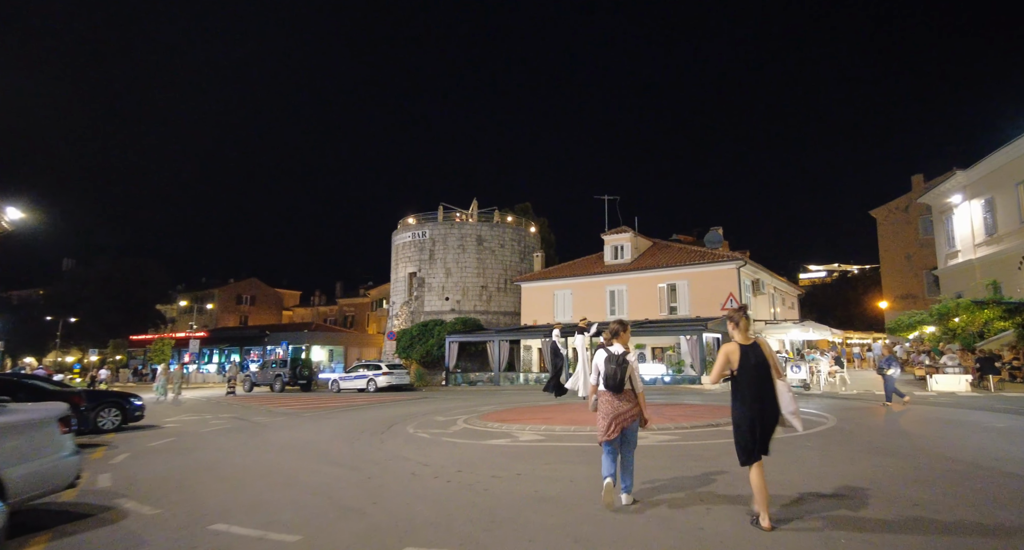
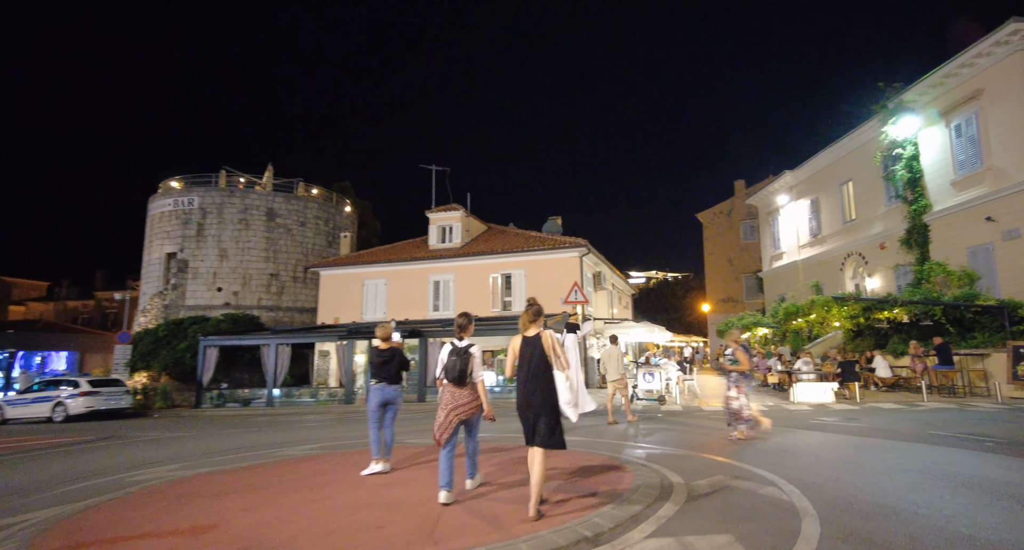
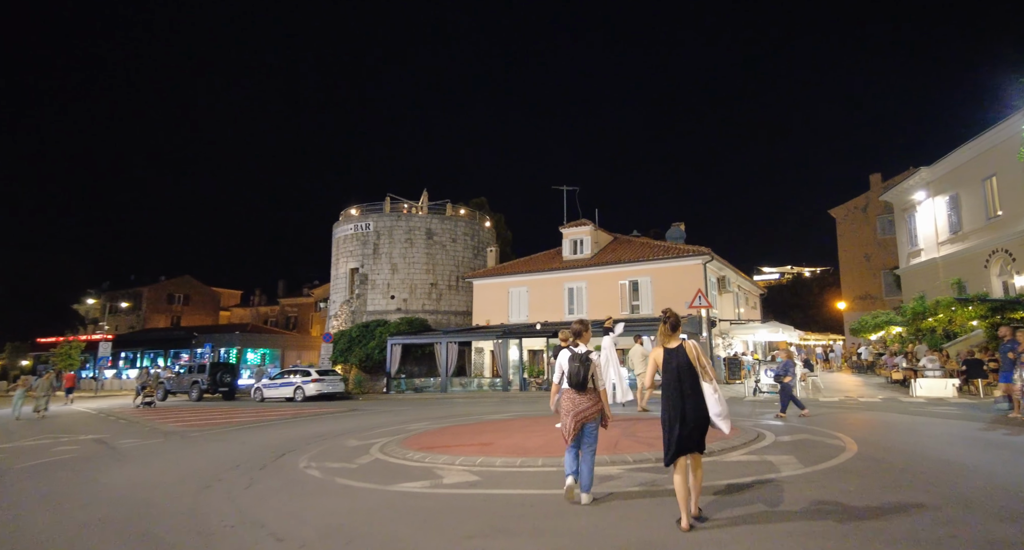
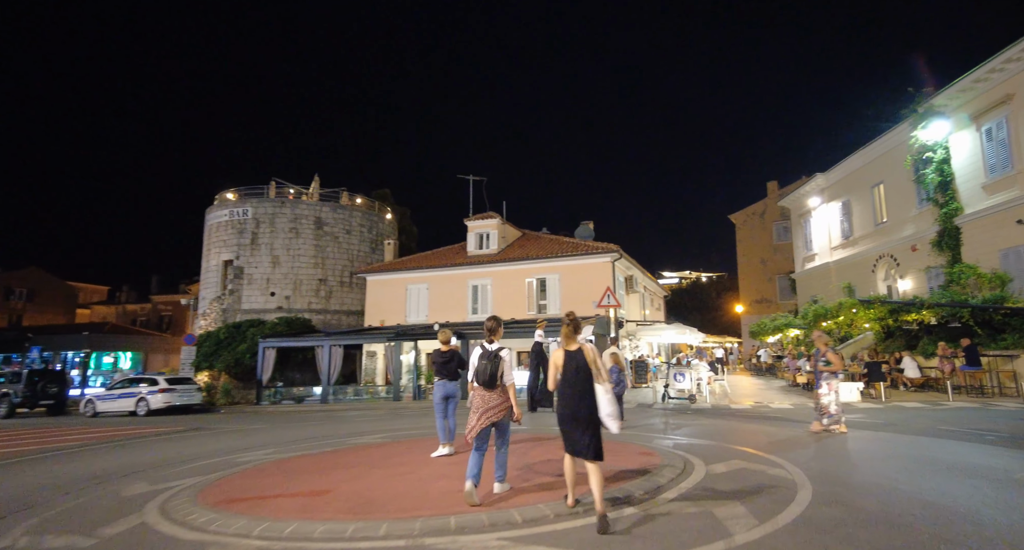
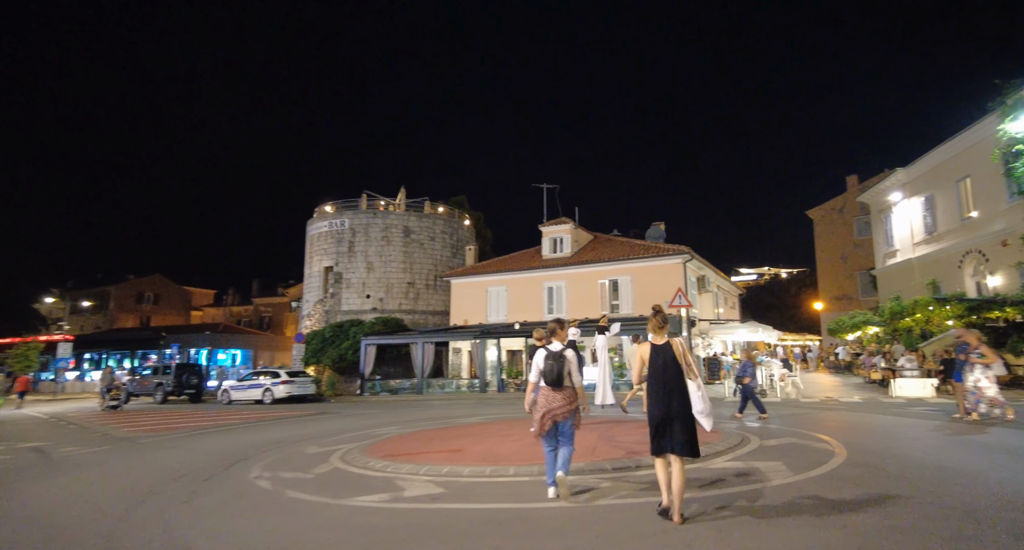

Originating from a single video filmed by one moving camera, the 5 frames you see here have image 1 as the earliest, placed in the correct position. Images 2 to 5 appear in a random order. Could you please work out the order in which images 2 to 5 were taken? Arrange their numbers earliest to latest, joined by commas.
3, 5, 4, 2
